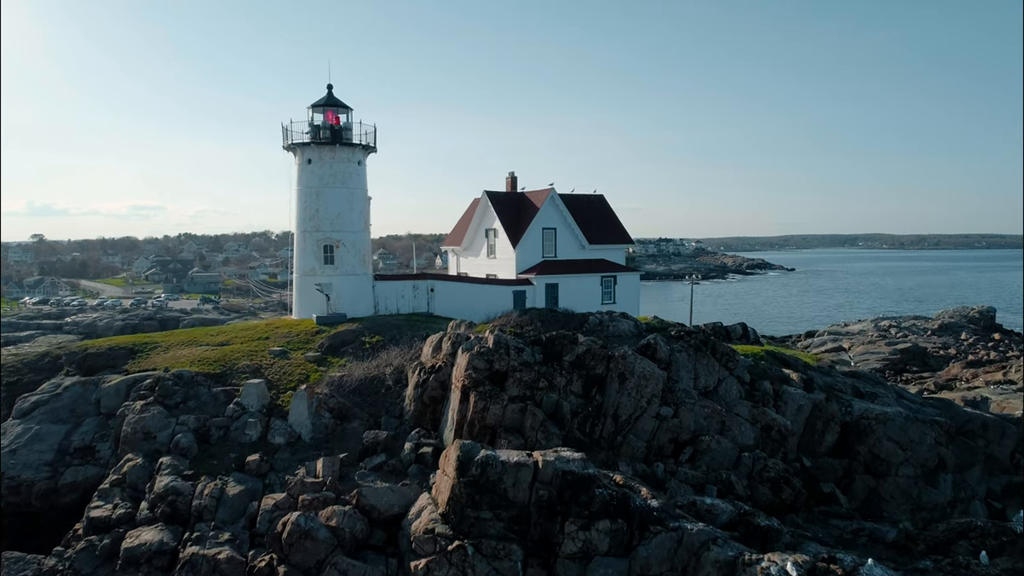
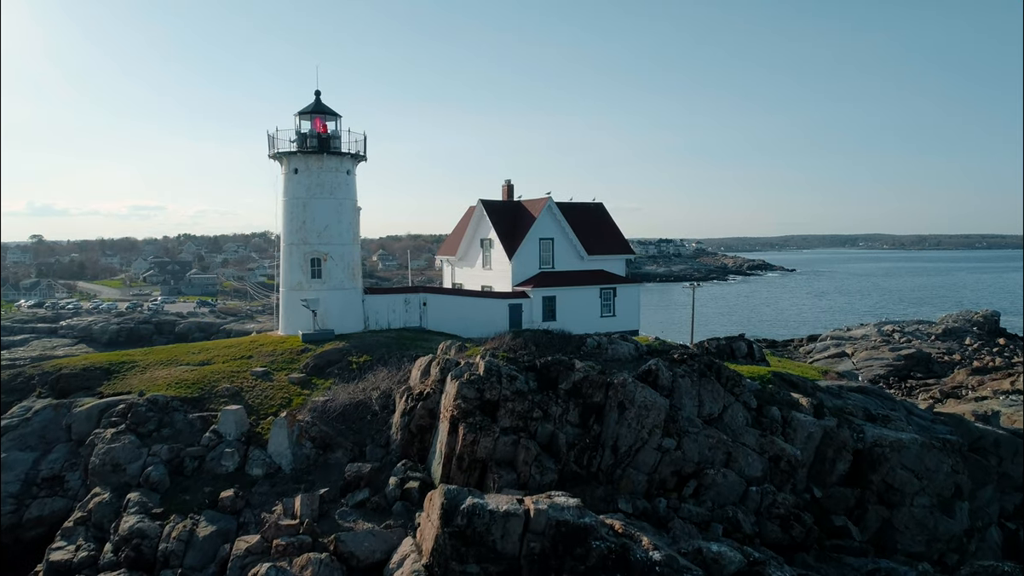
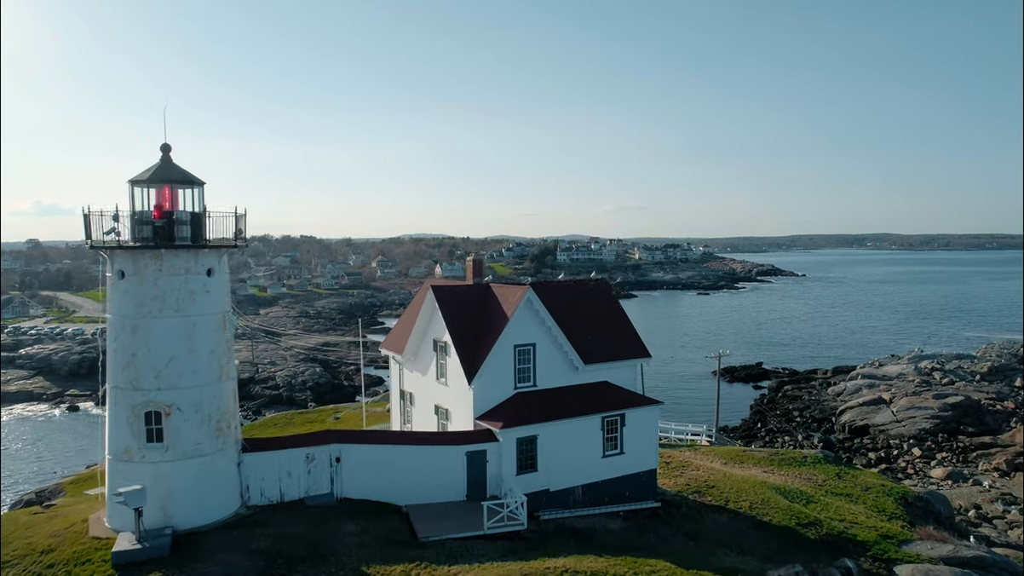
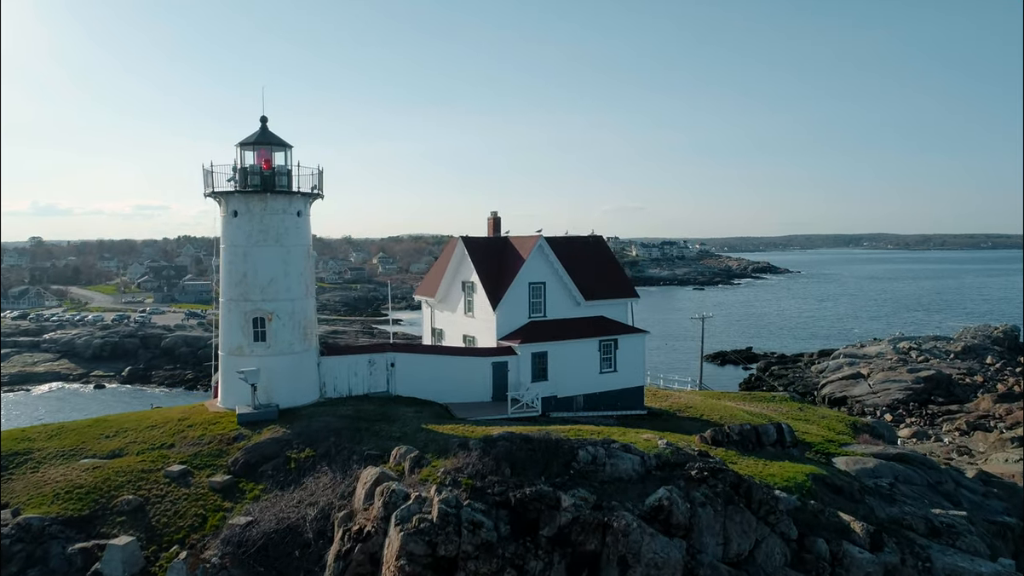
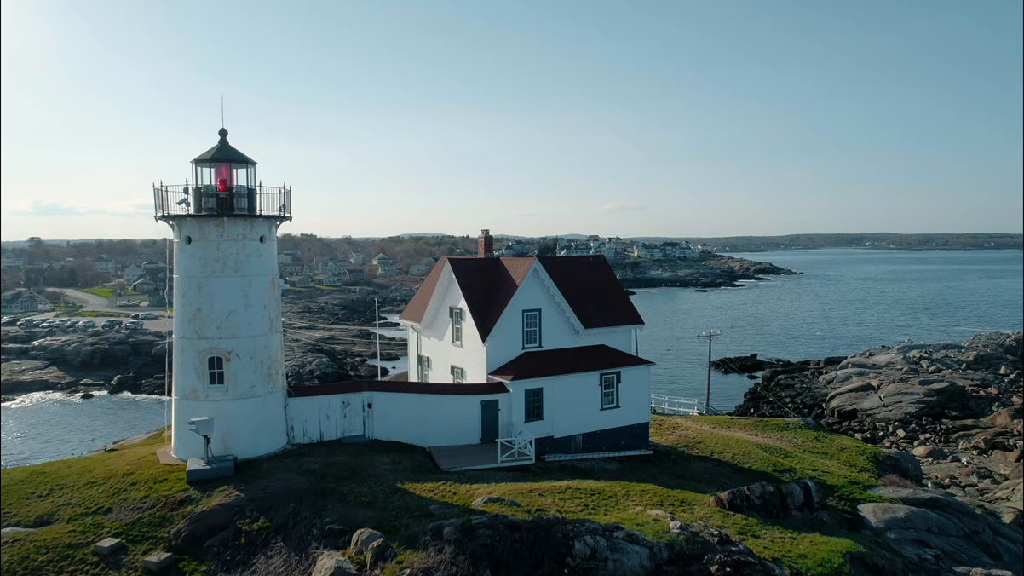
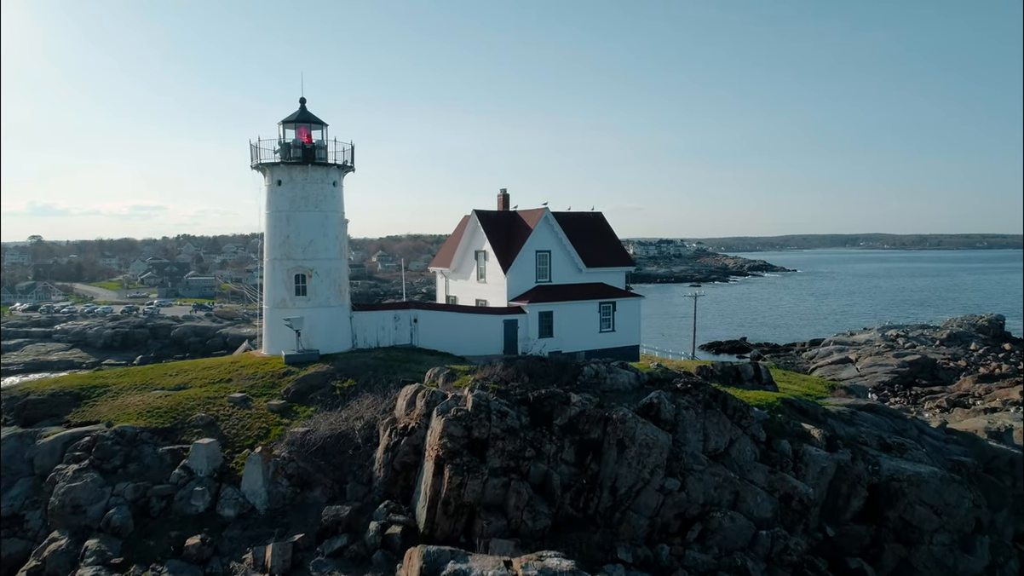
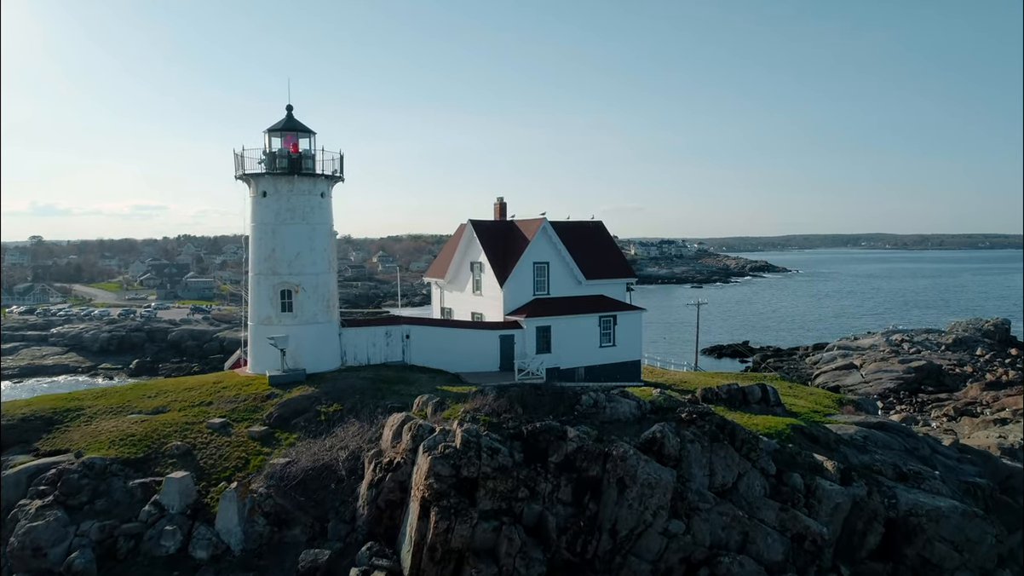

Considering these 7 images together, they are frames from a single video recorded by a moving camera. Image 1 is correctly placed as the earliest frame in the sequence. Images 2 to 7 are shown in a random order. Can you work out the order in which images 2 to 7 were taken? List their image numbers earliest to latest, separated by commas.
2, 6, 7, 4, 5, 3
